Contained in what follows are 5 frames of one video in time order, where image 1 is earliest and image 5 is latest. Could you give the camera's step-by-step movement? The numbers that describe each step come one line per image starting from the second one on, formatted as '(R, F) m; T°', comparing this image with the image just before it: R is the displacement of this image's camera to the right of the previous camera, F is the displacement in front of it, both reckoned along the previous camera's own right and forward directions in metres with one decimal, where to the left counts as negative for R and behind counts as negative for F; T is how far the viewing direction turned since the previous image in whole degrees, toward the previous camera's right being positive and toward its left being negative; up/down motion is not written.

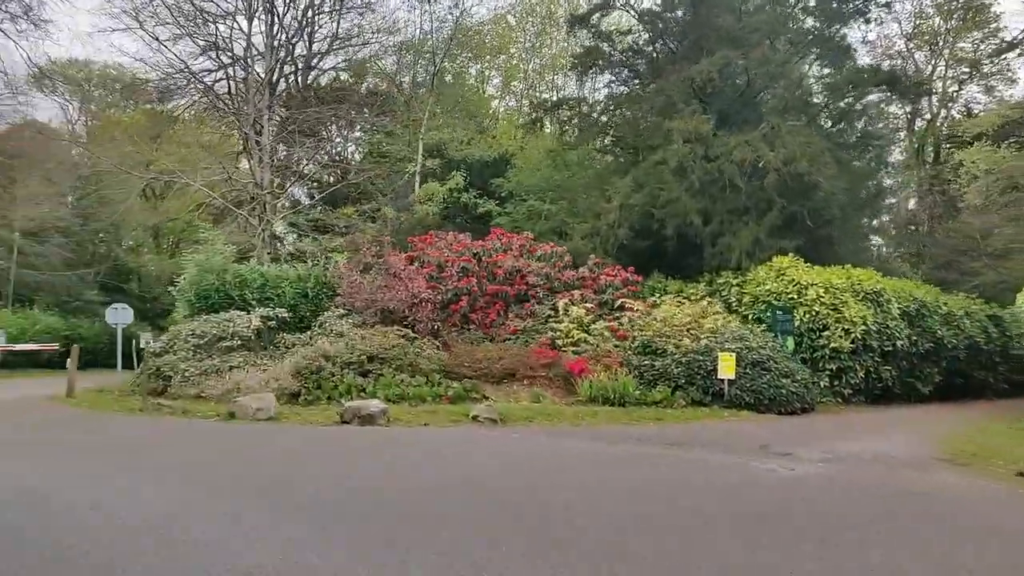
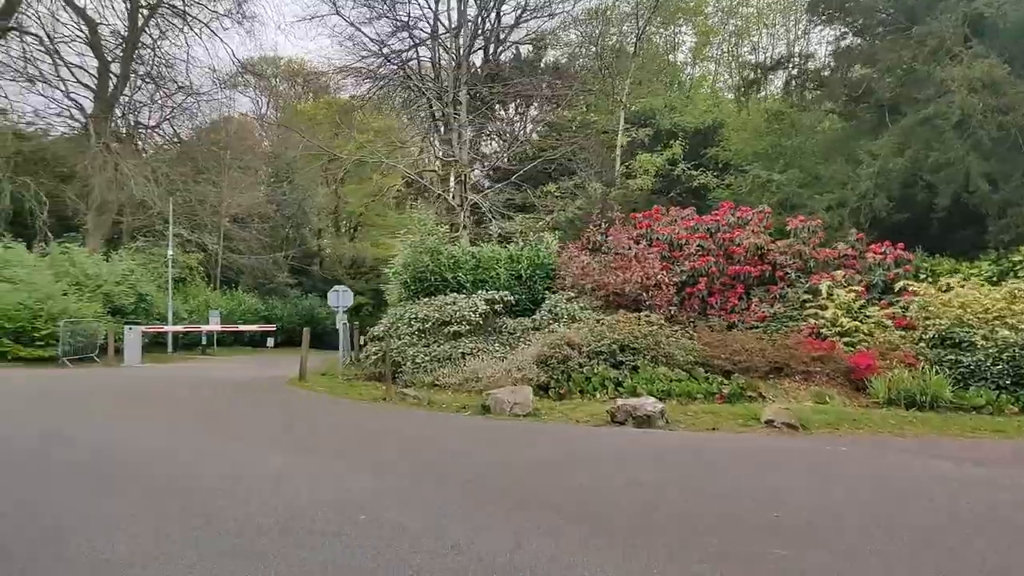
(-1.8, +1.3) m; -11°
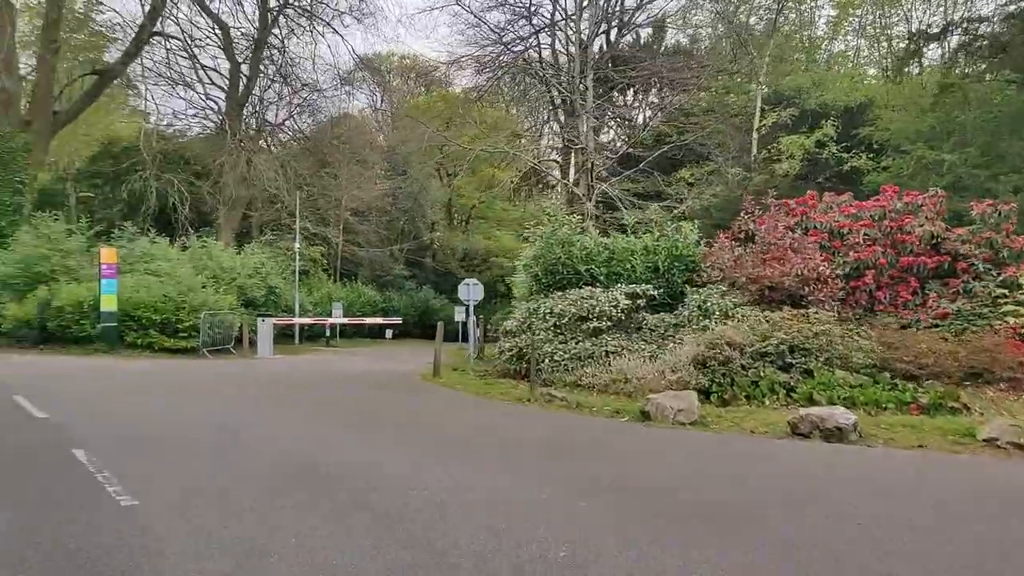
(-0.7, +0.7) m; -8°
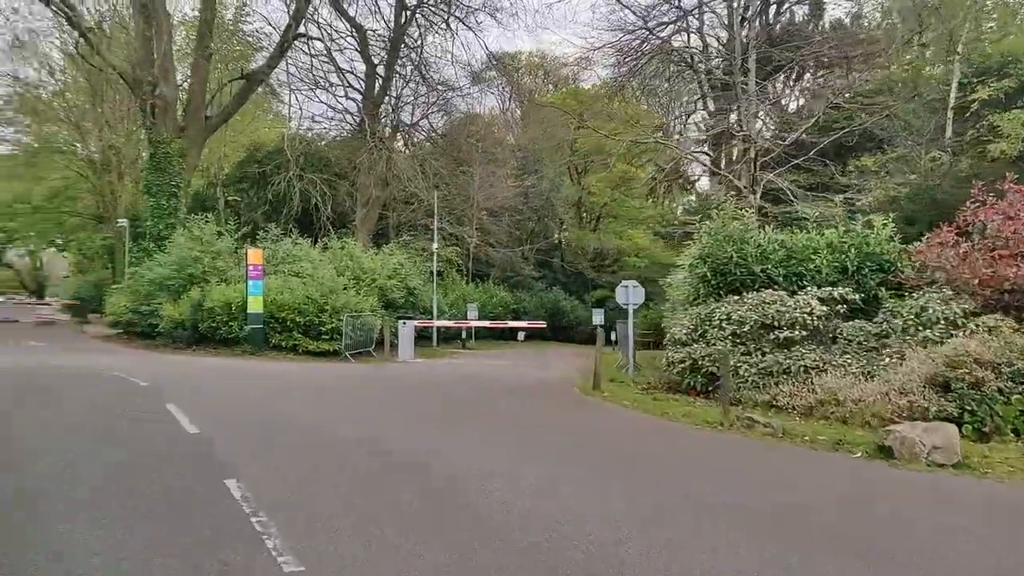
(-0.8, +1.3) m; -9°
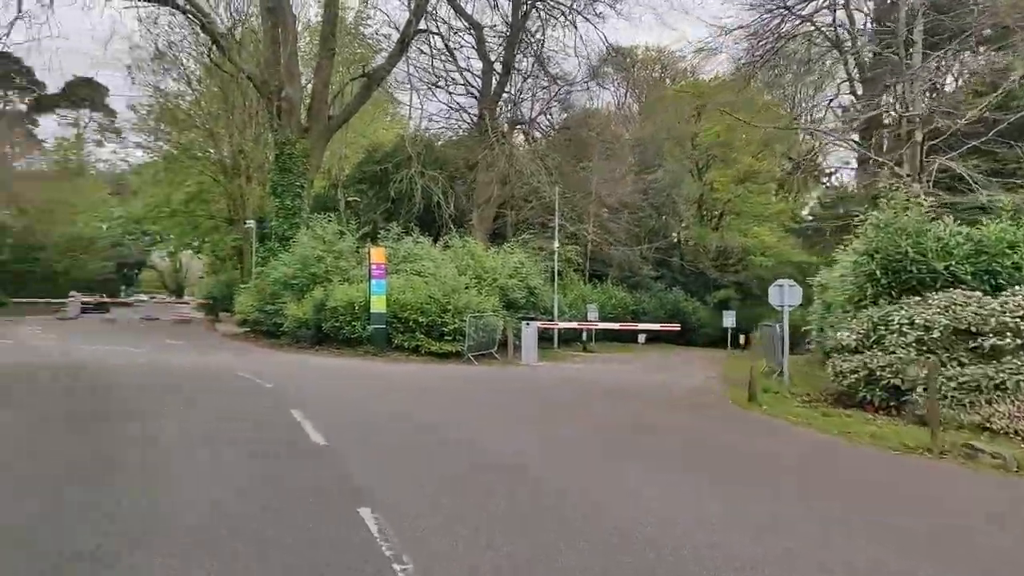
(-0.5, +1.1) m; -8°
